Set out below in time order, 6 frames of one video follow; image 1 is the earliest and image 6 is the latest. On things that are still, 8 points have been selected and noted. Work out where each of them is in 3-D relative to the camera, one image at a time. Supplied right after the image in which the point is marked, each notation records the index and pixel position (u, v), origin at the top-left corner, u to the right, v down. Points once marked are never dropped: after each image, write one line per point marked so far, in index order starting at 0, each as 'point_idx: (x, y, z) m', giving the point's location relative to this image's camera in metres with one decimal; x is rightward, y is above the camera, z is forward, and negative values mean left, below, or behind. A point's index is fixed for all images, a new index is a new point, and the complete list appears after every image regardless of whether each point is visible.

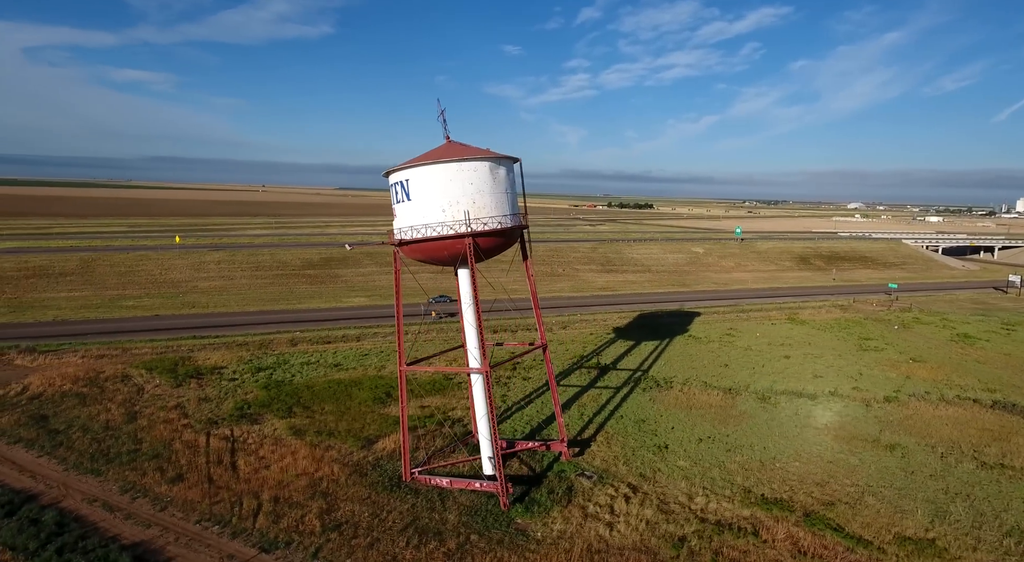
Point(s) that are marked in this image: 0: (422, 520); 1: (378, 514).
0: (-2.7, -7.3, +19.3) m
1: (-4.1, -7.2, +19.6) m
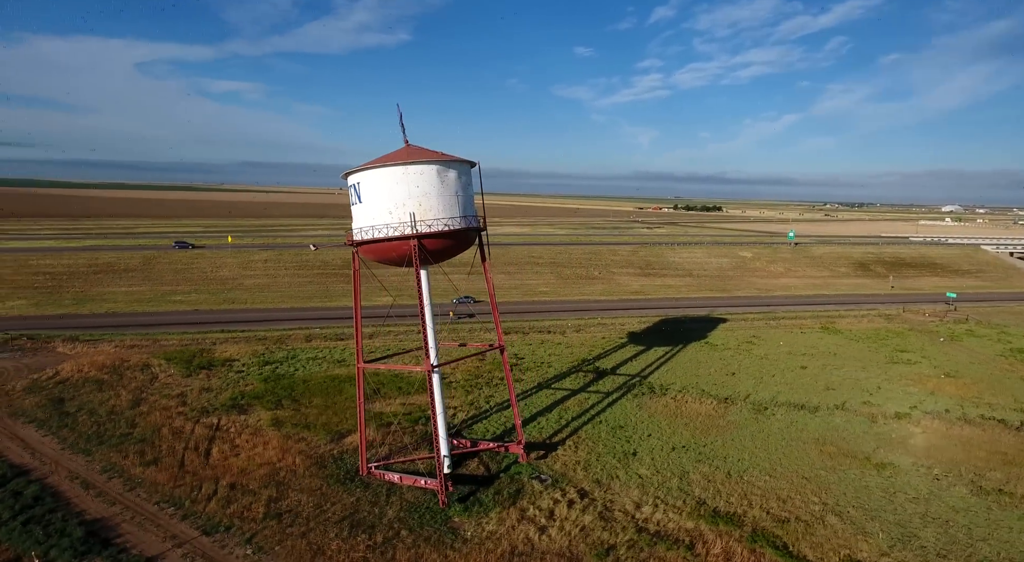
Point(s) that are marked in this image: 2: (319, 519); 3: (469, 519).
0: (-4.7, -7.2, +19.9) m
1: (-6.1, -7.1, +20.3) m
2: (-5.9, -7.3, +19.5) m
3: (-1.3, -7.4, +19.9) m
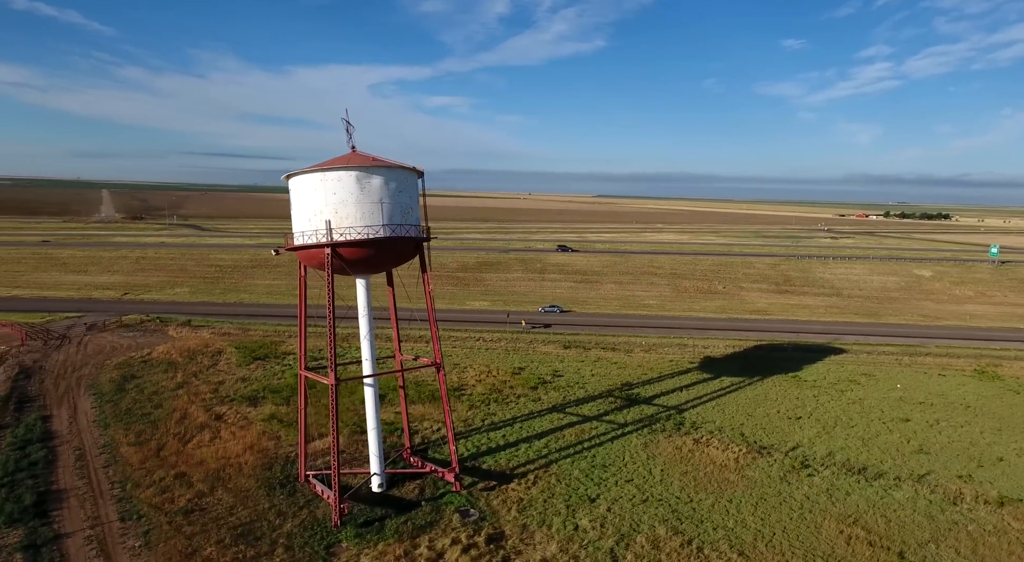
0: (-7.8, -7.4, +19.7) m
1: (-8.9, -7.3, +20.5) m
2: (-9.1, -7.4, +19.7) m
3: (-4.6, -7.7, +18.6) m
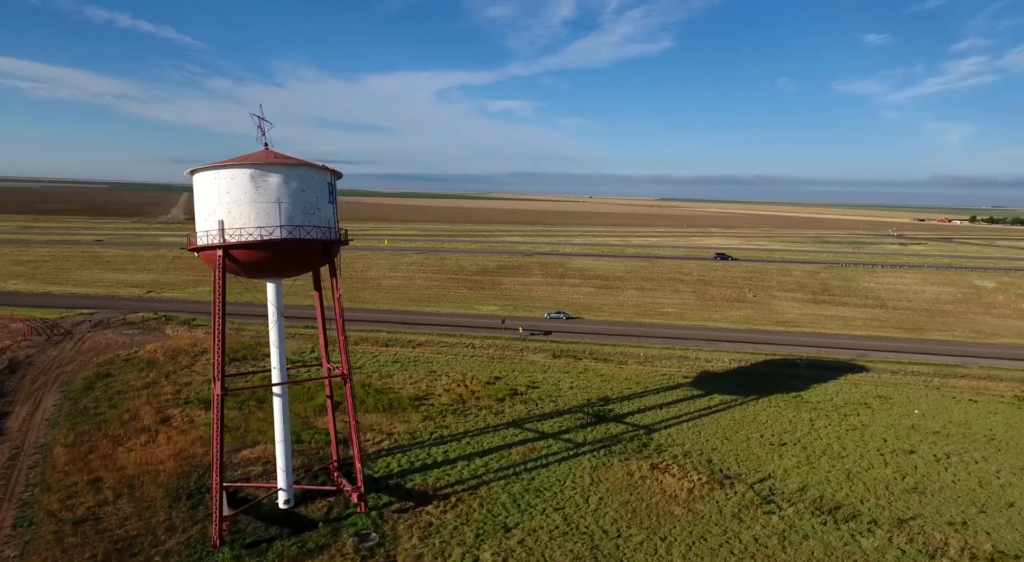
0: (-10.7, -7.5, +18.8) m
1: (-11.8, -7.3, +19.7) m
2: (-12.0, -7.4, +18.9) m
3: (-7.7, -7.8, +17.3) m
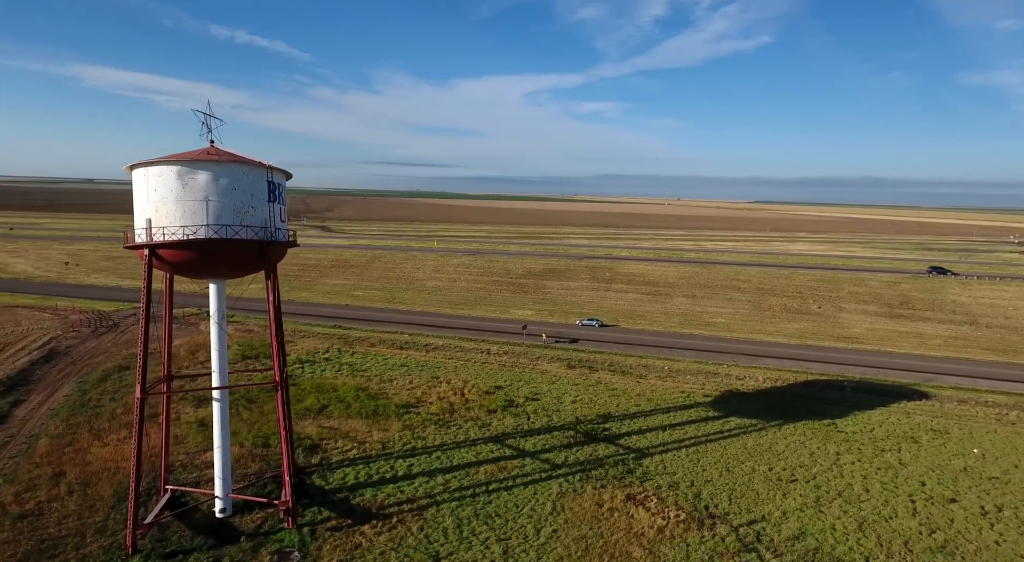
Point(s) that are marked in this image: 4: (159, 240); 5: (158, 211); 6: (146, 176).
0: (-12.6, -7.4, +18.5) m
1: (-13.5, -7.2, +19.6) m
2: (-13.9, -7.3, +18.8) m
3: (-9.8, -7.7, +16.6) m
4: (-9.8, +1.3, +18.0) m
5: (-9.9, +2.1, +18.1) m
6: (-10.3, +3.1, +18.3) m
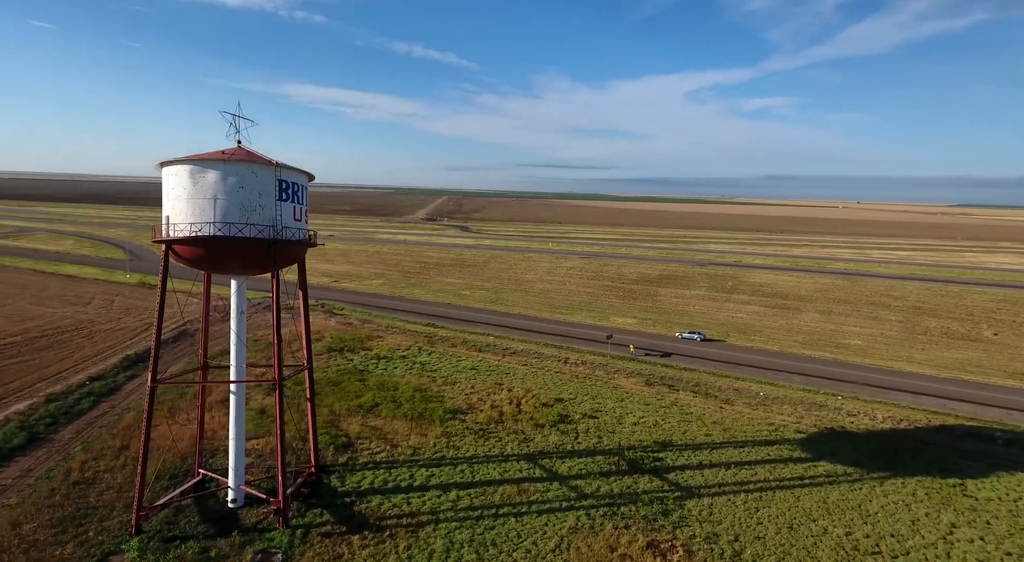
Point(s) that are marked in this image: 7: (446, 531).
0: (-12.6, -7.0, +19.8) m
1: (-13.2, -6.8, +21.1) m
2: (-13.8, -6.9, +20.4) m
3: (-10.4, -7.5, +17.3) m
4: (-9.7, +1.5, +18.6) m
5: (-9.8, +2.3, +18.7) m
6: (-10.0, +3.4, +19.0) m
7: (-1.8, -7.3, +18.7) m
